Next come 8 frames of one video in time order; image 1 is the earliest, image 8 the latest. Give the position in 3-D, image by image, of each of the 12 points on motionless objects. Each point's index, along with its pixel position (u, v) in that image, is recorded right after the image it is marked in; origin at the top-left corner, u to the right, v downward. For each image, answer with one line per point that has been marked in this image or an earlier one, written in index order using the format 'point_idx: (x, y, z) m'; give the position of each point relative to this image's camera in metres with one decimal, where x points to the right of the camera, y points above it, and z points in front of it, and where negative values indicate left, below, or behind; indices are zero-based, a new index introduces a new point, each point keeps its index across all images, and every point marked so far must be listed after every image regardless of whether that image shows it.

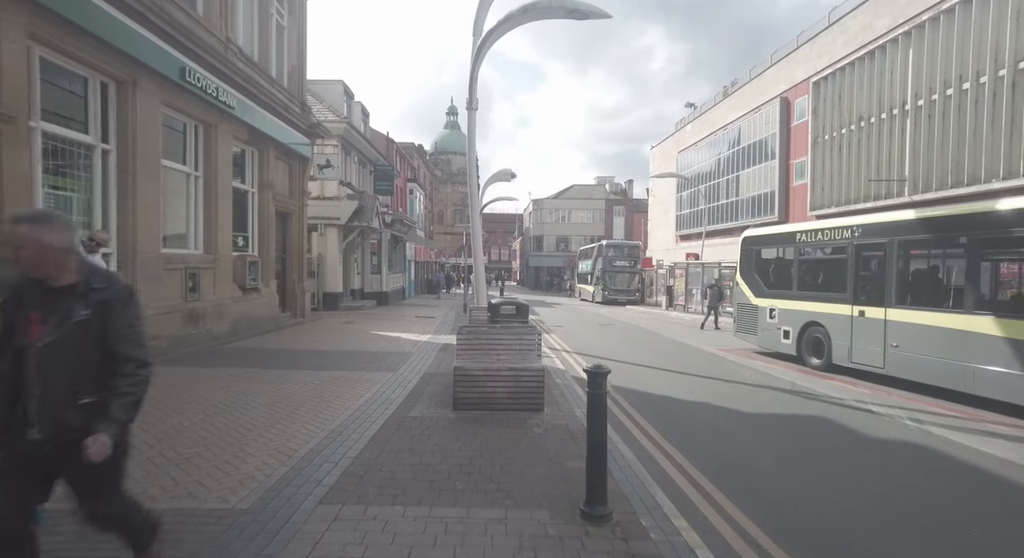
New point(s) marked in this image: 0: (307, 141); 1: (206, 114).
0: (-6.4, +4.3, +16.0) m
1: (-6.5, +3.5, +10.8) m
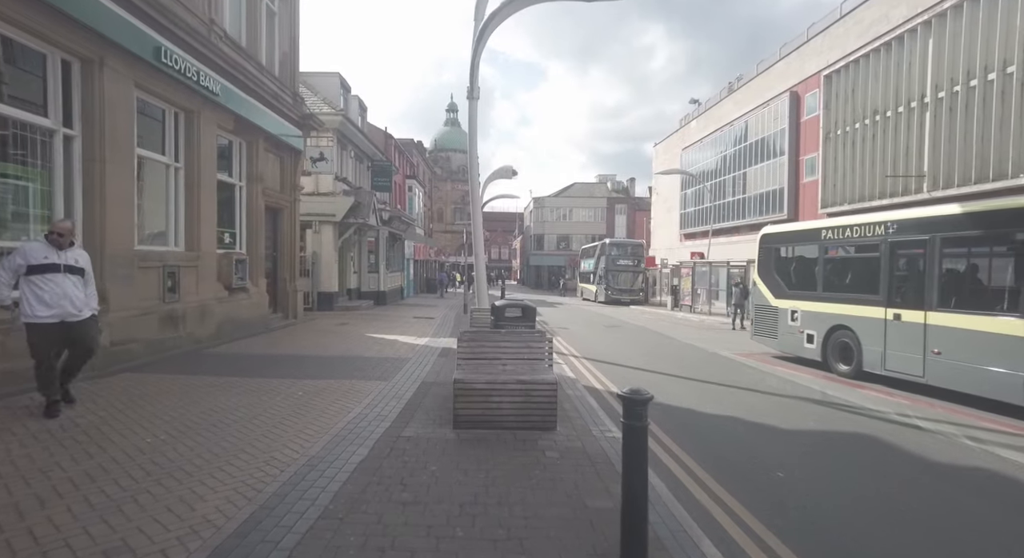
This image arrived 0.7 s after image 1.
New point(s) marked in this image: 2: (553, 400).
0: (-6.3, +4.3, +15.2) m
1: (-6.4, +3.5, +10.0) m
2: (+0.5, -1.4, +5.7) m
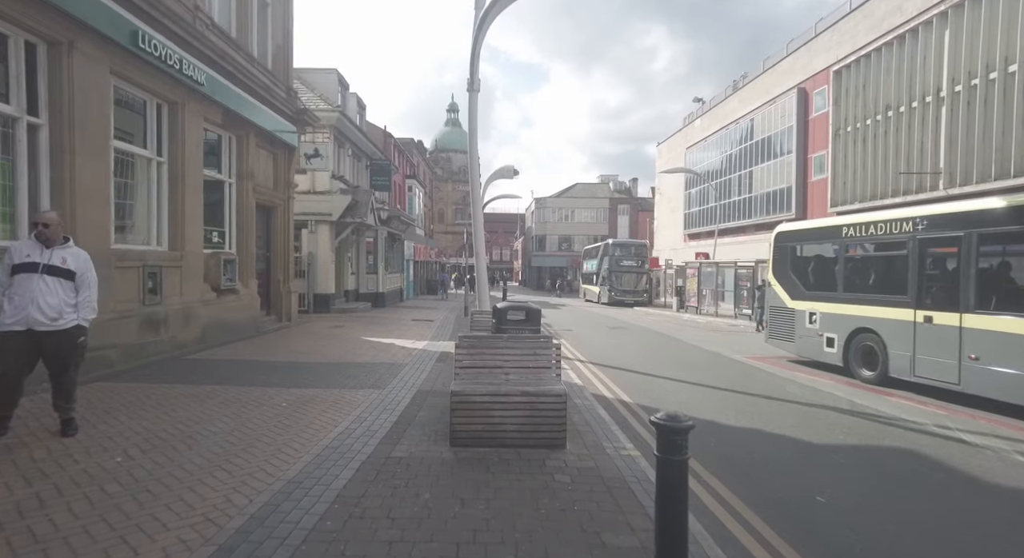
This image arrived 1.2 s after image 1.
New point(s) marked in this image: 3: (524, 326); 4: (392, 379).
0: (-6.3, +4.3, +14.7) m
1: (-6.3, +3.5, +9.5) m
2: (+0.5, -1.3, +5.1) m
3: (+0.2, -0.7, +7.7) m
4: (-1.9, -1.6, +8.3) m
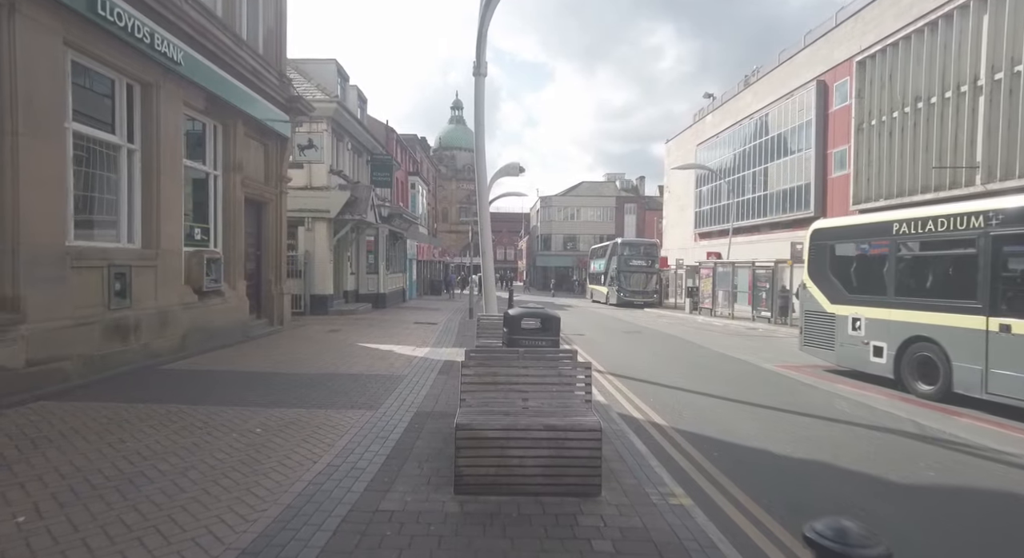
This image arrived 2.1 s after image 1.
0: (-6.0, +4.3, +13.7) m
1: (-6.1, +3.5, +8.5) m
2: (+0.7, -1.4, +4.1) m
3: (+0.4, -0.7, +6.6) m
4: (-1.8, -1.6, +7.2) m
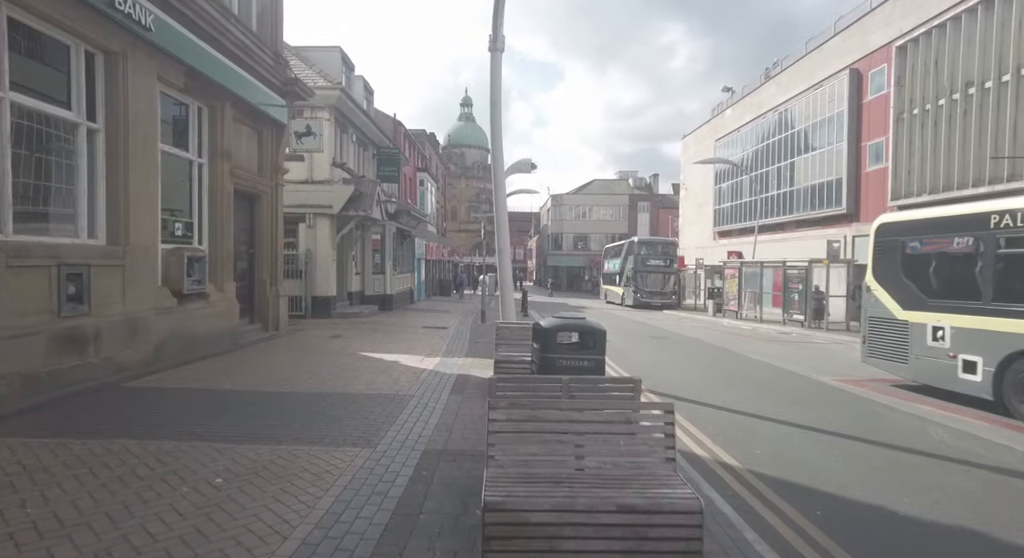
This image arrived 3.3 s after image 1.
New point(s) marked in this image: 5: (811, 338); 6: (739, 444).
0: (-5.6, +4.3, +12.4) m
1: (-5.7, +3.5, +7.2) m
2: (+1.0, -1.4, +2.7) m
3: (+0.7, -0.8, +5.2) m
4: (-1.4, -1.7, +5.9) m
5: (+11.1, -2.2, +19.1) m
6: (+2.7, -1.9, +6.1) m
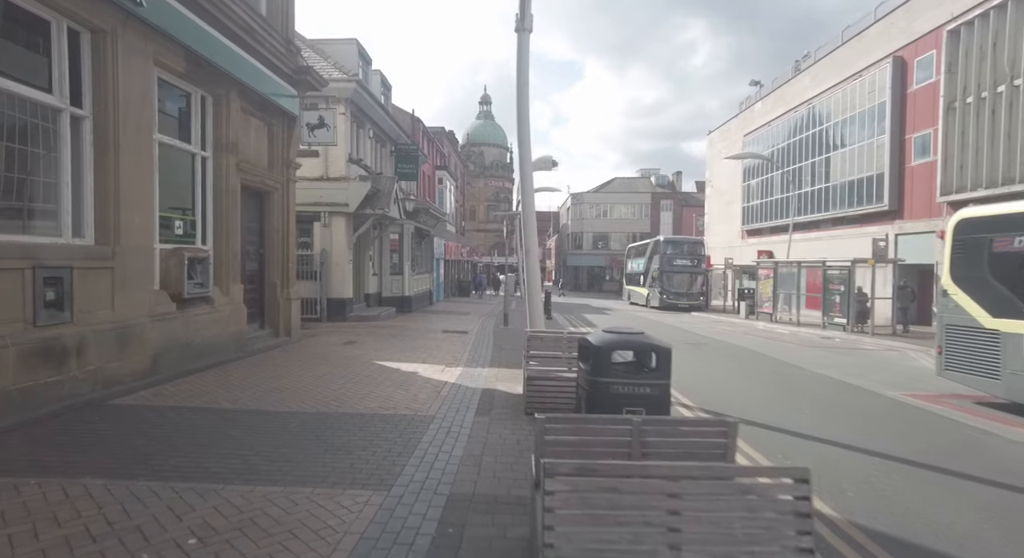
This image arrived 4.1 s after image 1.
0: (-5.0, +4.2, +11.6) m
1: (-5.3, +3.4, +6.4) m
2: (+1.2, -1.5, +1.7) m
3: (+1.1, -0.8, +4.3) m
4: (-1.0, -1.7, +5.0) m
5: (+11.9, -2.2, +17.7) m
6: (+3.0, -2.0, +5.0) m
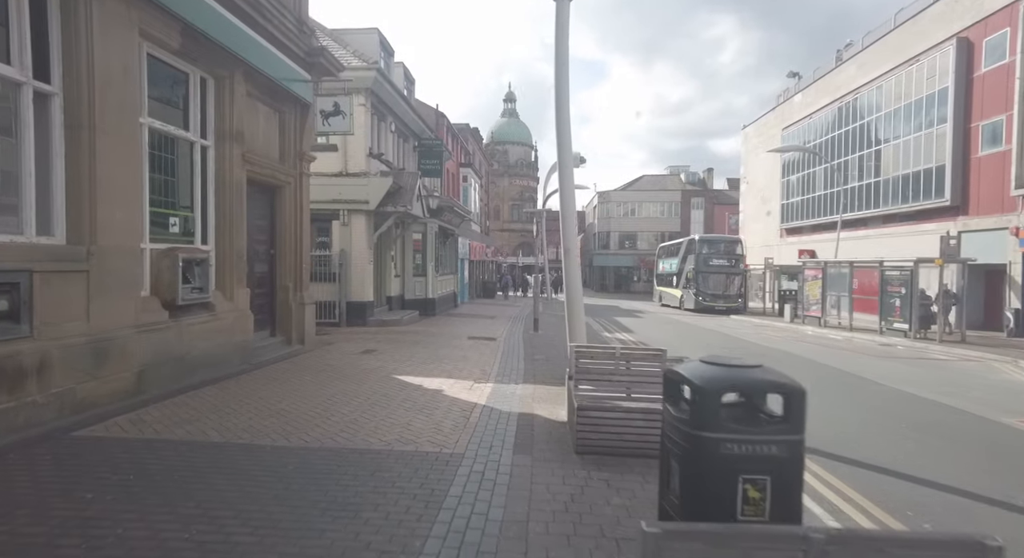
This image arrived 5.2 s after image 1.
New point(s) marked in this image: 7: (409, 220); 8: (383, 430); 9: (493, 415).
0: (-4.2, +4.2, +10.6) m
1: (-4.8, +3.3, +5.4) m
2: (+1.5, -1.5, +0.4) m
3: (+1.4, -0.9, +3.0) m
4: (-0.6, -1.8, +3.8) m
5: (+12.9, -2.3, +15.9) m
6: (+3.4, -2.0, +3.7) m
7: (-3.7, +2.1, +18.6) m
8: (-1.4, -1.7, +5.7) m
9: (-0.3, -1.7, +6.6) m
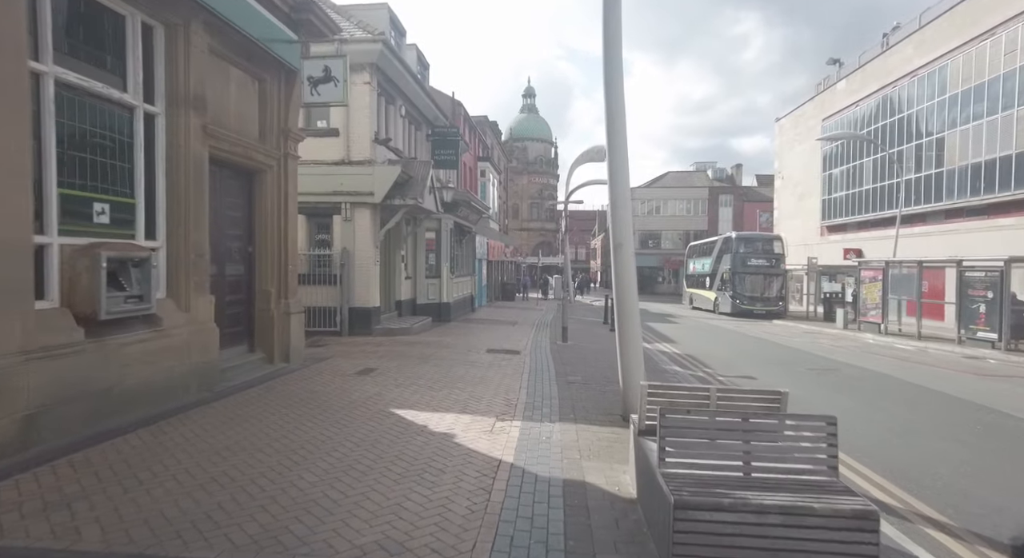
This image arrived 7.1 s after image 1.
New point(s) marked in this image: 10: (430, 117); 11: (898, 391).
0: (-3.7, +4.1, +8.7) m
1: (-4.5, +3.3, +3.6) m
2: (+1.6, -1.6, -1.7) m
3: (+1.7, -0.9, +0.9) m
4: (-0.3, -1.8, +1.8) m
5: (+13.6, -2.4, +13.4) m
6: (+3.7, -2.1, +1.5) m
7: (-2.9, +2.0, +16.7) m
8: (-1.1, -1.8, +3.7) m
9: (+0.1, -1.8, +4.6) m
10: (-3.0, +5.9, +18.9) m
11: (+8.2, -2.3, +10.4) m
